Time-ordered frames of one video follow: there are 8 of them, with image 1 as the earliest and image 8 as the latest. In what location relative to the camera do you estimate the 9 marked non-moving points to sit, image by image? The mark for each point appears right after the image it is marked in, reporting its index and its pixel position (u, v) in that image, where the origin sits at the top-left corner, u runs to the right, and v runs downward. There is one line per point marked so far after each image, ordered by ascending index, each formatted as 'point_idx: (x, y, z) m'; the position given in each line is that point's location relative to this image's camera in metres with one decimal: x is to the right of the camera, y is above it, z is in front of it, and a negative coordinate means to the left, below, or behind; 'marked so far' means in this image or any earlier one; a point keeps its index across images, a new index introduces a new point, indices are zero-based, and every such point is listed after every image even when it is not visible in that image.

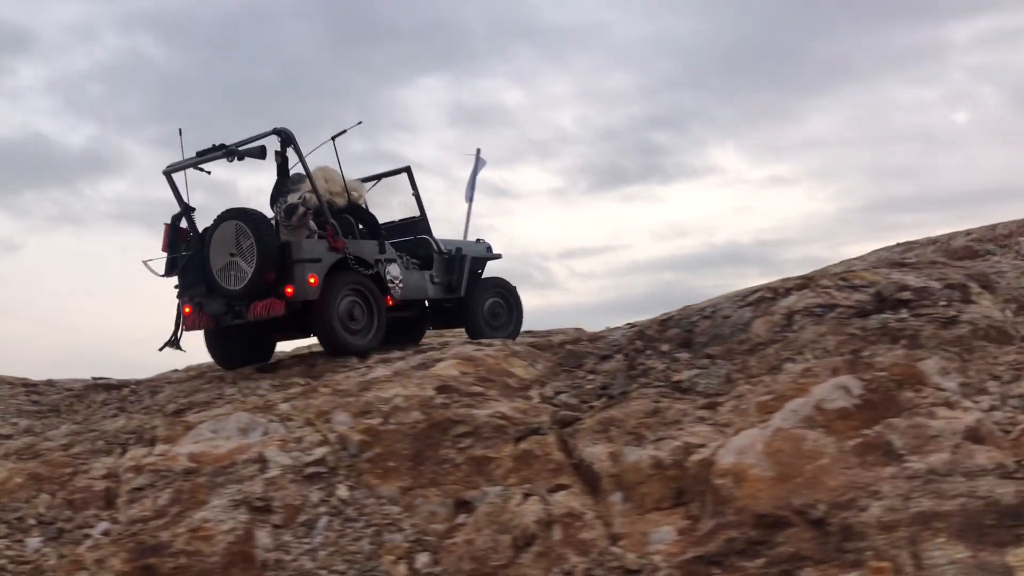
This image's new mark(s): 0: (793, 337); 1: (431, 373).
0: (+1.5, -0.3, +5.1) m
1: (-0.5, -0.5, +5.9) m
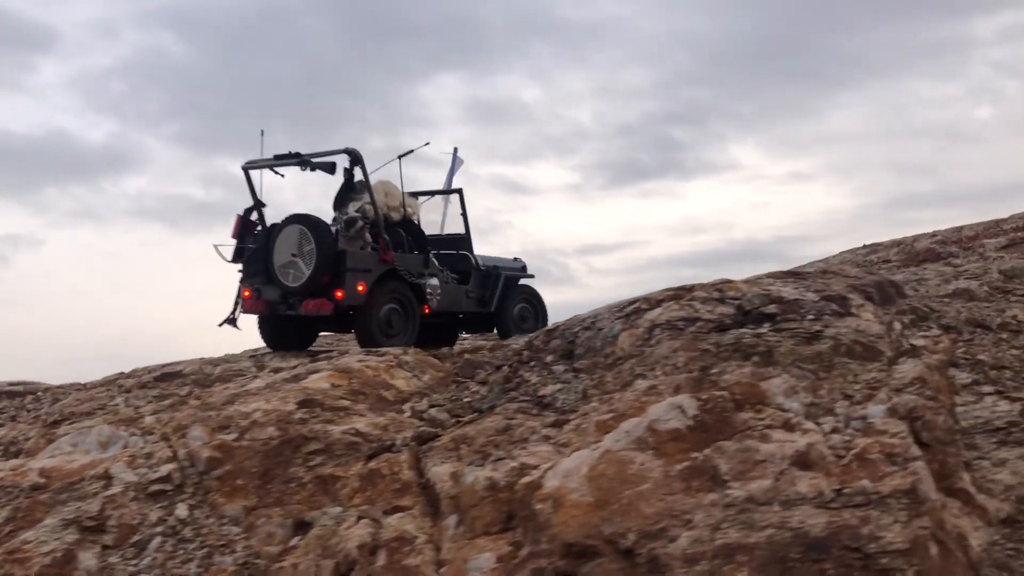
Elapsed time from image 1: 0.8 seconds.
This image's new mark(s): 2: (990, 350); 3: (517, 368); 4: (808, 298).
0: (+0.7, -0.3, +4.9) m
1: (-1.3, -0.6, +5.7) m
2: (+2.7, -0.4, +5.4) m
3: (0.0, -0.5, +6.1) m
4: (+1.6, -0.1, +5.2) m
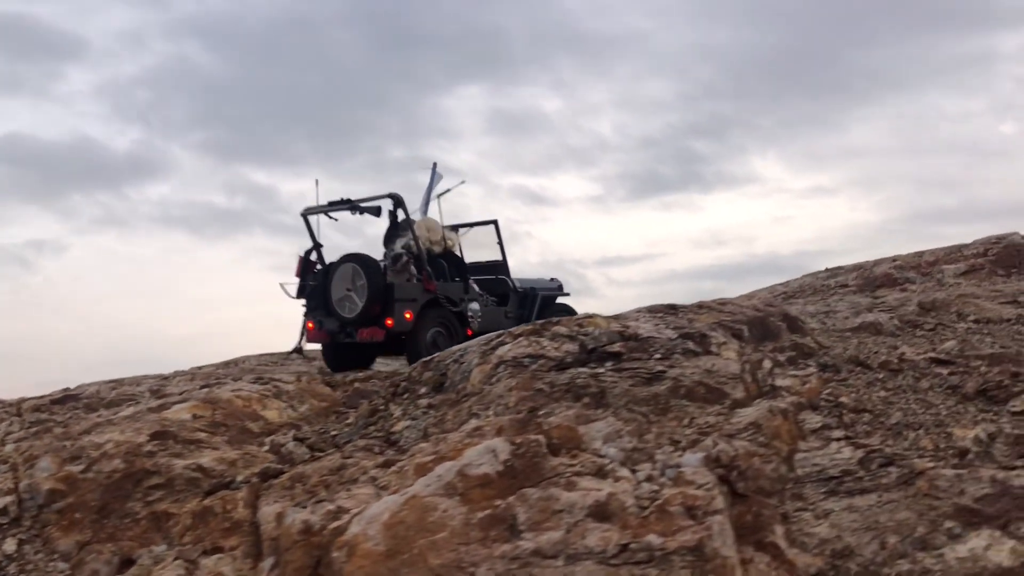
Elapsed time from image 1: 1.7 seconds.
0: (-0.1, -0.5, +4.8) m
1: (-2.1, -0.8, +5.6) m
2: (+1.9, -0.6, +5.3) m
3: (-0.8, -0.7, +6.0) m
4: (+0.8, -0.3, +5.1) m
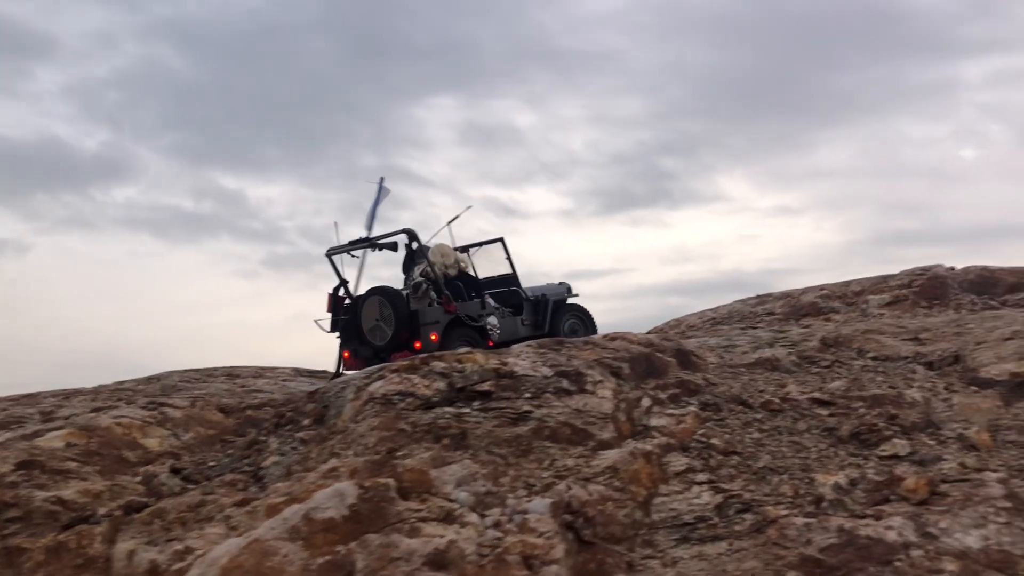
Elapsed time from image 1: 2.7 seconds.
0: (-0.8, -0.7, +4.7) m
1: (-2.8, -0.9, +5.5) m
2: (+1.2, -0.8, +5.3) m
3: (-1.5, -0.9, +5.9) m
4: (+0.1, -0.5, +5.1) m
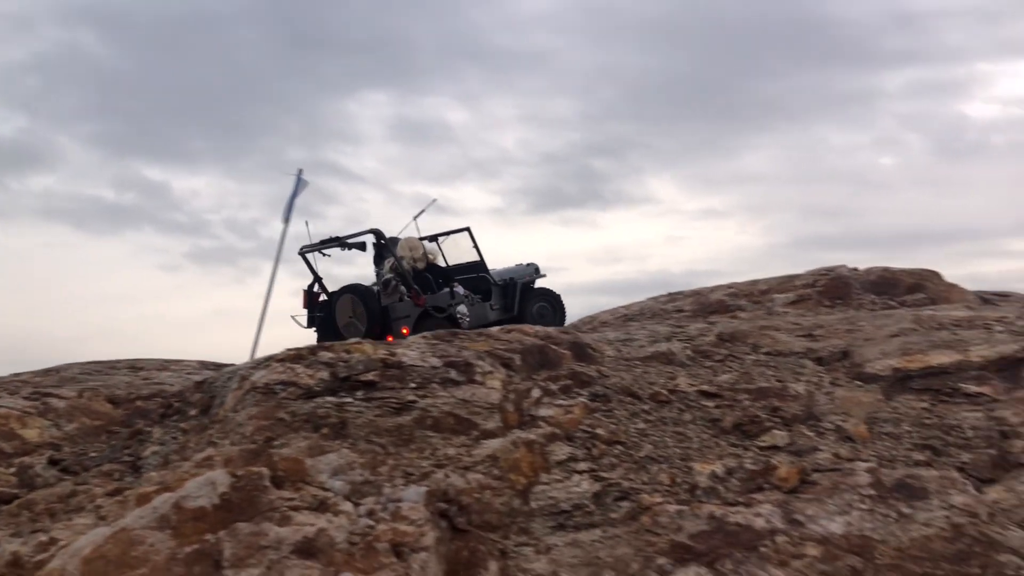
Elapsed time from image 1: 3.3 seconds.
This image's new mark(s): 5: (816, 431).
0: (-1.4, -0.6, +4.6) m
1: (-3.4, -0.8, +5.3) m
2: (+0.6, -0.8, +5.4) m
3: (-2.2, -0.8, +5.8) m
4: (-0.5, -0.4, +5.1) m
5: (+1.8, -0.8, +5.6) m
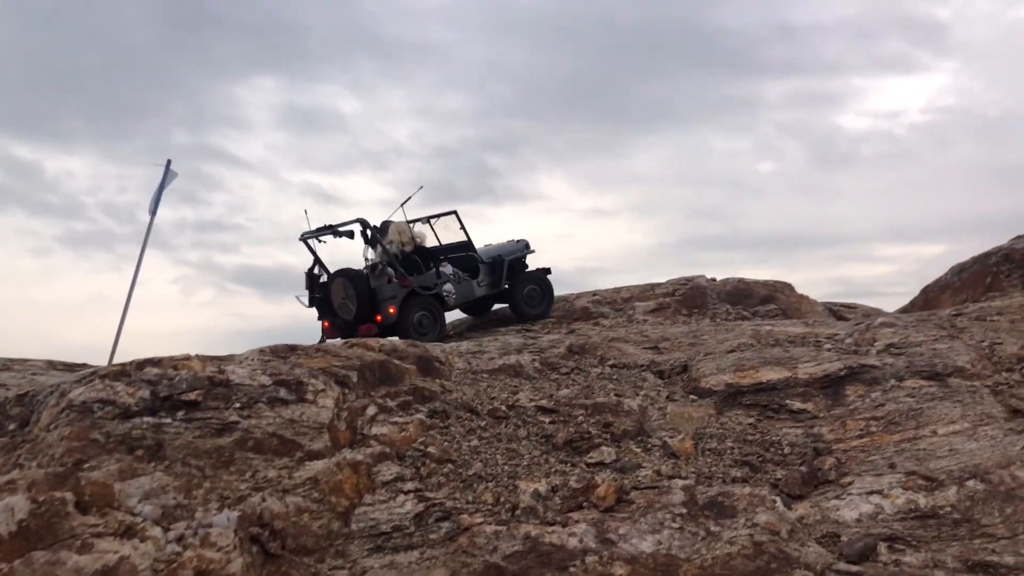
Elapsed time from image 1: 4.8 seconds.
0: (-2.2, -0.7, +4.5) m
1: (-4.3, -0.8, +4.9) m
2: (-0.4, -0.9, +5.5) m
3: (-3.1, -0.9, +5.5) m
4: (-1.4, -0.5, +5.0) m
5: (+0.8, -1.0, +5.8) m
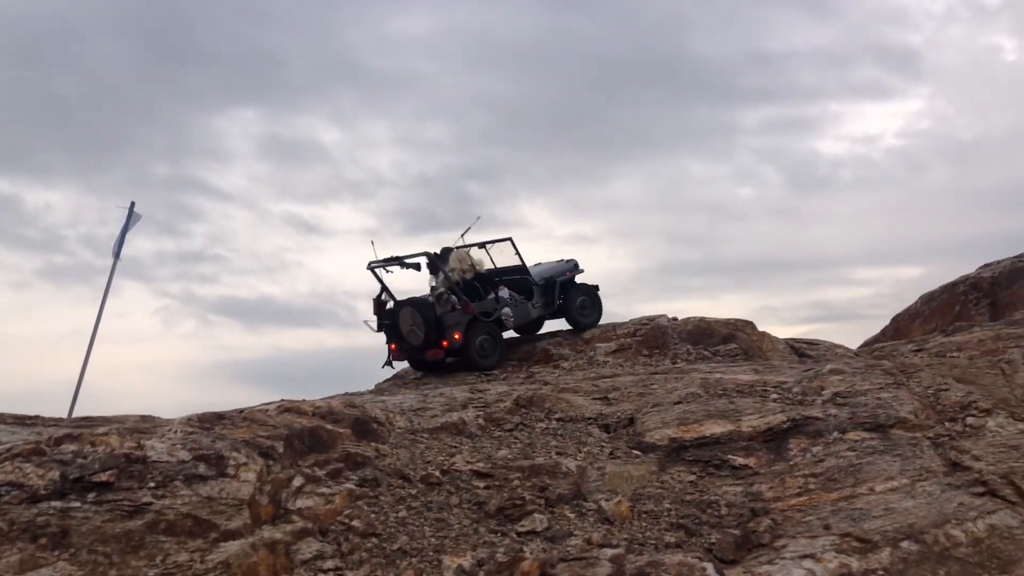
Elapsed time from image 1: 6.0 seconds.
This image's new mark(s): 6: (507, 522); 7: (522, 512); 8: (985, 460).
0: (-2.6, -1.1, +4.4) m
1: (-4.7, -1.3, +4.7) m
2: (-0.8, -1.3, +5.4) m
3: (-3.5, -1.3, +5.4) m
4: (-1.8, -0.9, +4.9) m
5: (+0.4, -1.4, +5.8) m
6: (0.0, -1.4, +5.5) m
7: (+0.1, -1.3, +5.6) m
8: (+3.3, -1.2, +6.6) m
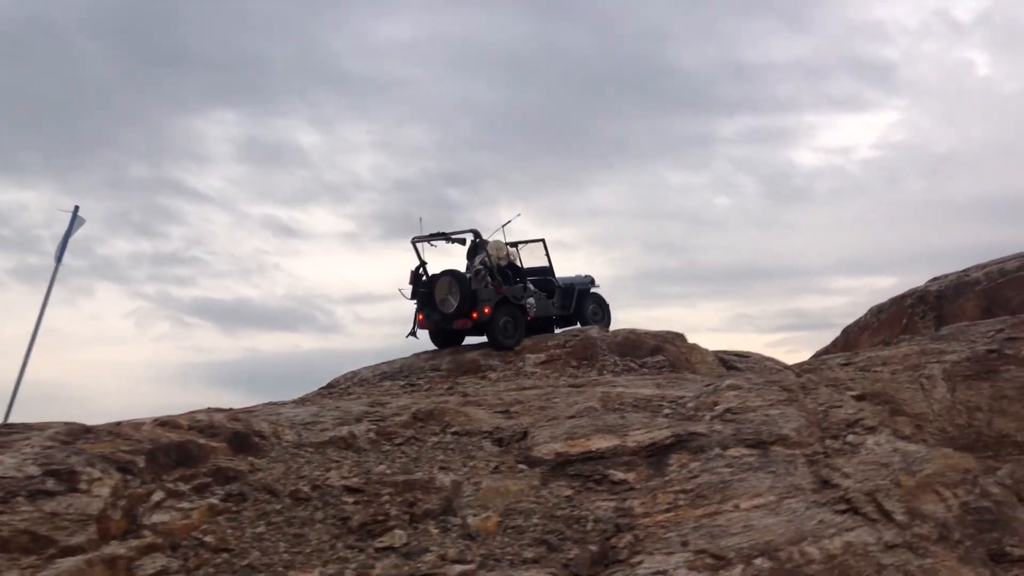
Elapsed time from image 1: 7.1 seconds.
0: (-3.4, -1.2, +4.4) m
1: (-5.5, -1.3, +4.7) m
2: (-1.6, -1.4, +5.4) m
3: (-4.4, -1.3, +5.3) m
4: (-2.6, -1.0, +5.0) m
5: (-0.4, -1.5, +5.9) m
6: (-0.9, -1.5, +5.6) m
7: (-0.8, -1.4, +5.7) m
8: (+2.4, -1.3, +6.7) m
